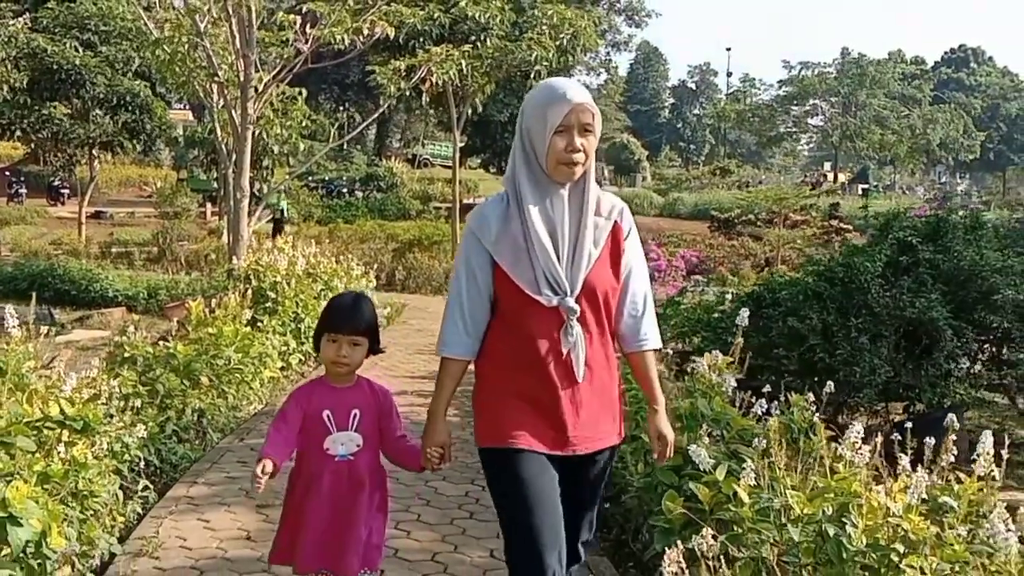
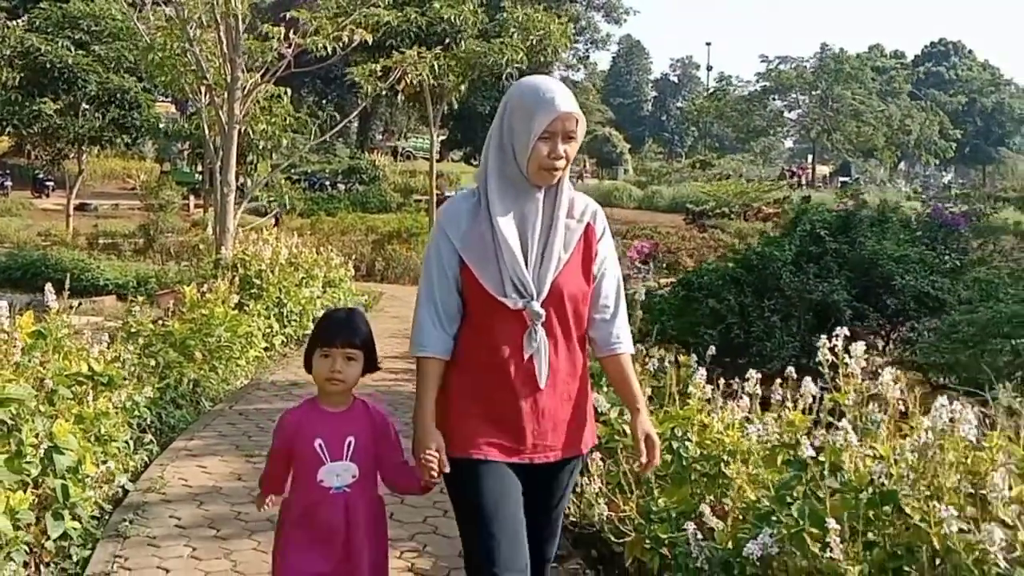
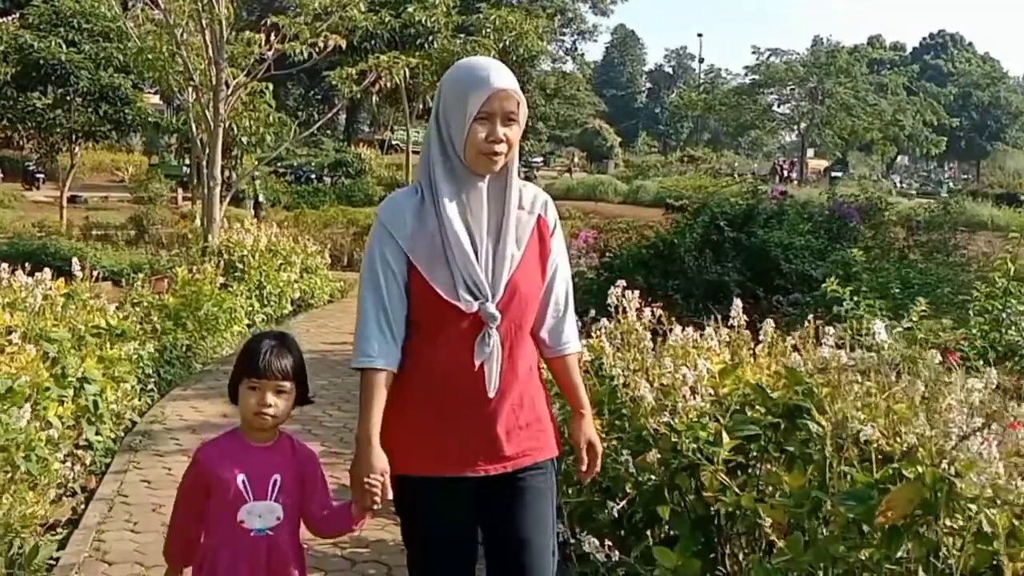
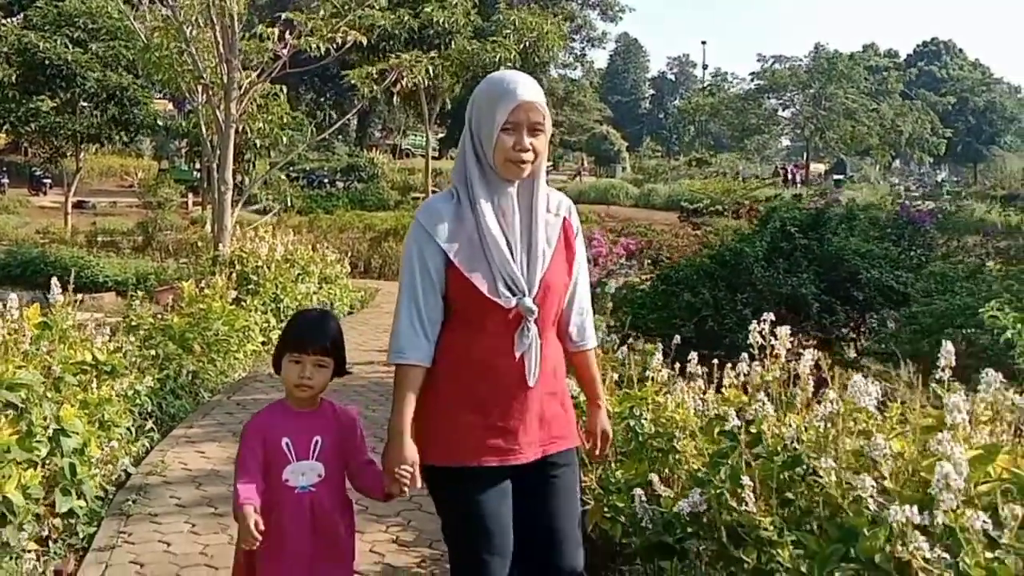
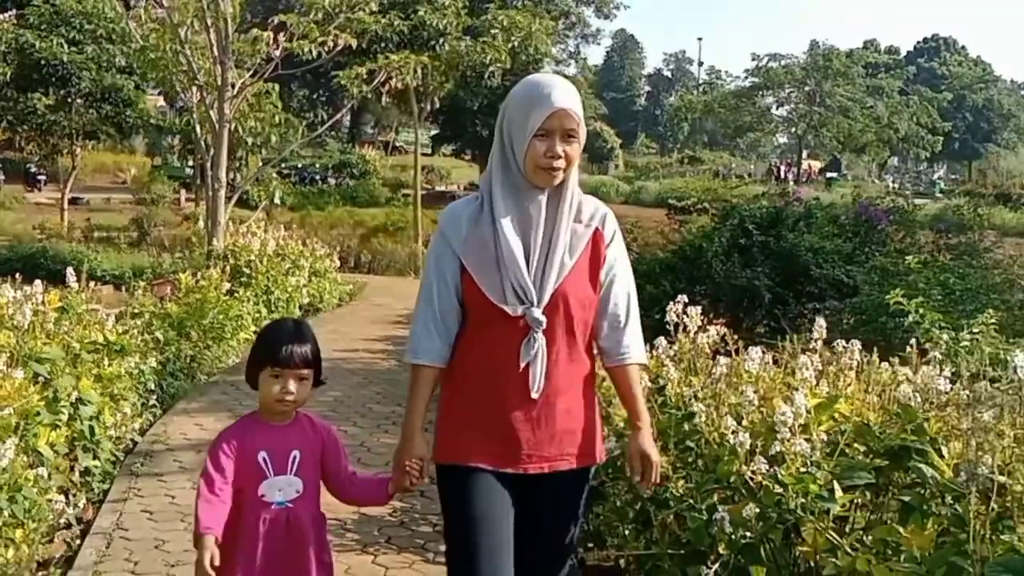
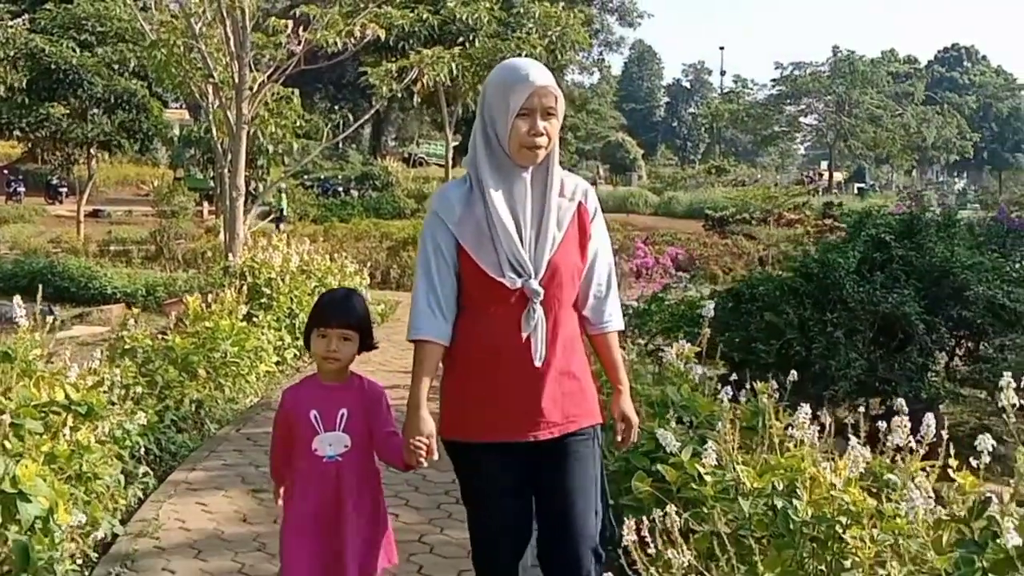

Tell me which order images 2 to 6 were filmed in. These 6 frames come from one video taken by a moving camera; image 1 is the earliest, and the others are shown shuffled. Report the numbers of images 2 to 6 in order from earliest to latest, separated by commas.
6, 2, 4, 5, 3
